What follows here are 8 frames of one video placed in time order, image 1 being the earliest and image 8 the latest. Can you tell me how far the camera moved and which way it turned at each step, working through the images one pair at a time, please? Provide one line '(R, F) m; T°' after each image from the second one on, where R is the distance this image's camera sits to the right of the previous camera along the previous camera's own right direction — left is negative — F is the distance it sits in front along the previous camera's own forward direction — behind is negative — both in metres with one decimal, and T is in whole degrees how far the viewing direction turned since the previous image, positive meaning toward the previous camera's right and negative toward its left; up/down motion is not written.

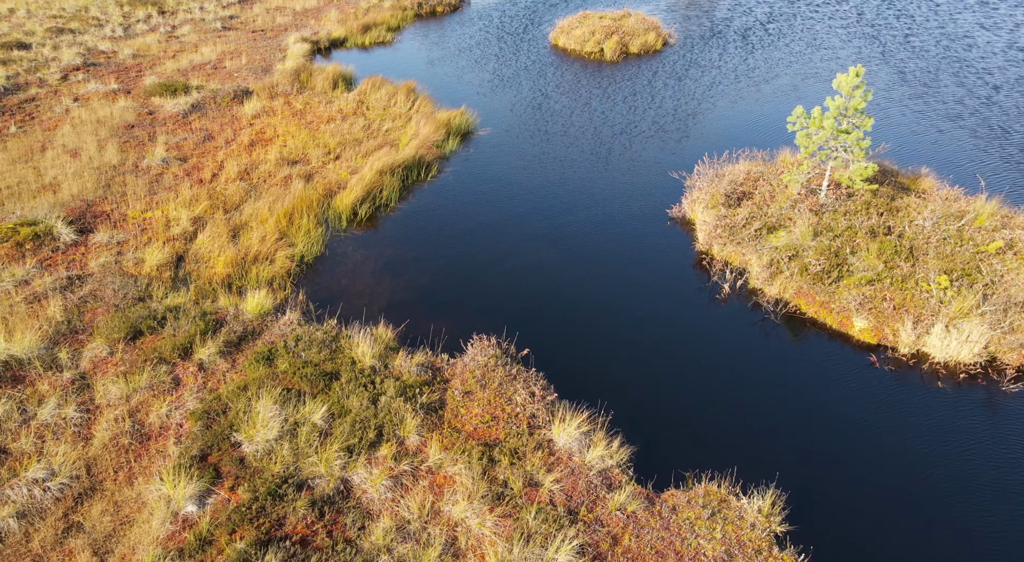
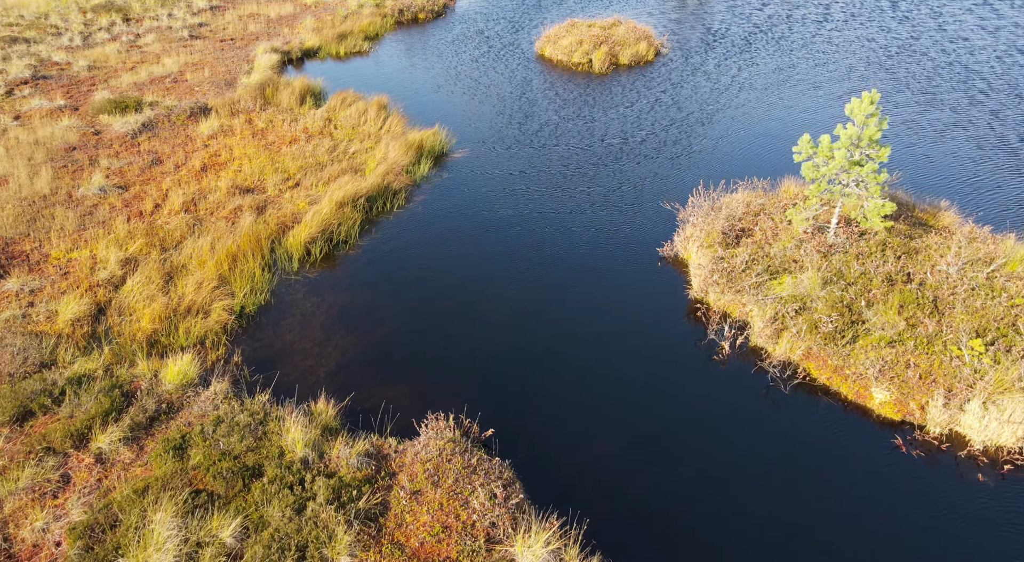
(+0.6, +2.4) m; 0°
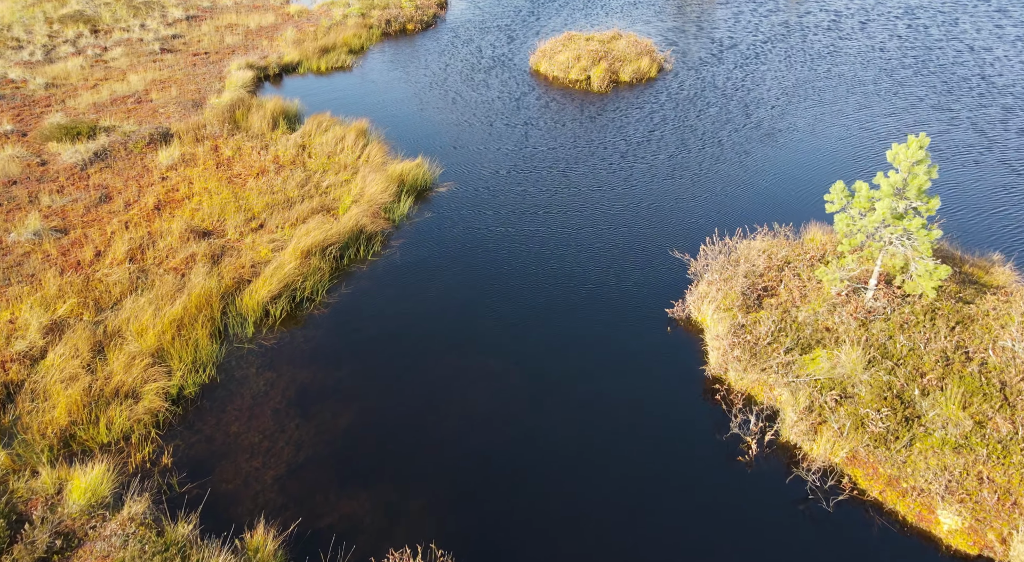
(+0.2, +2.7) m; 0°
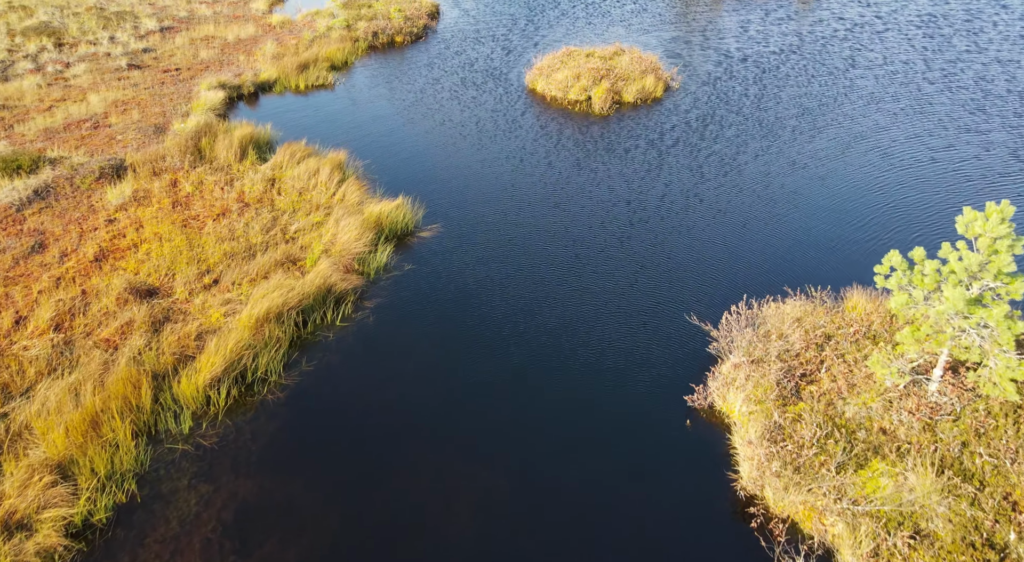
(+0.2, +2.9) m; 0°
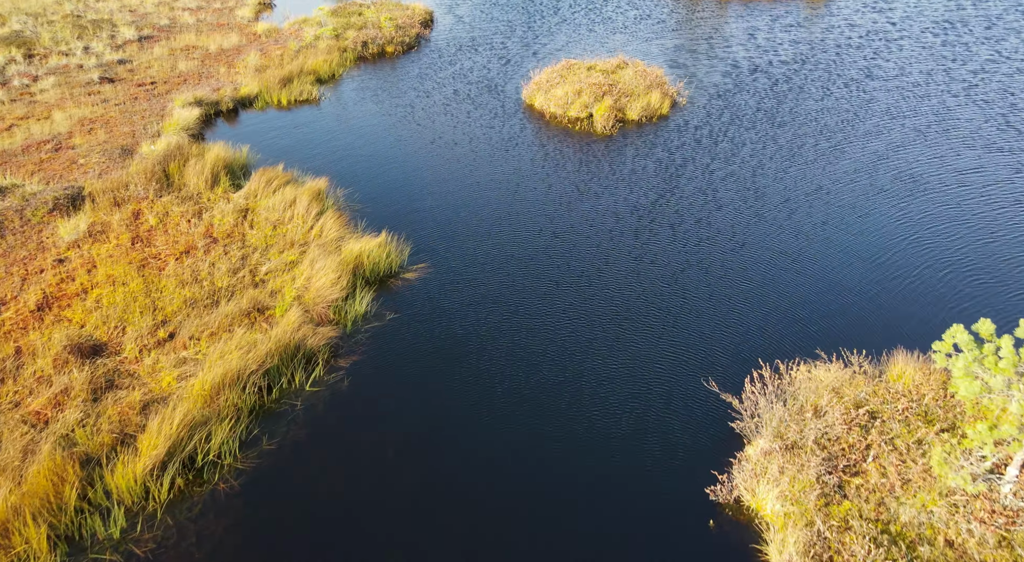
(+0.1, +2.2) m; 0°
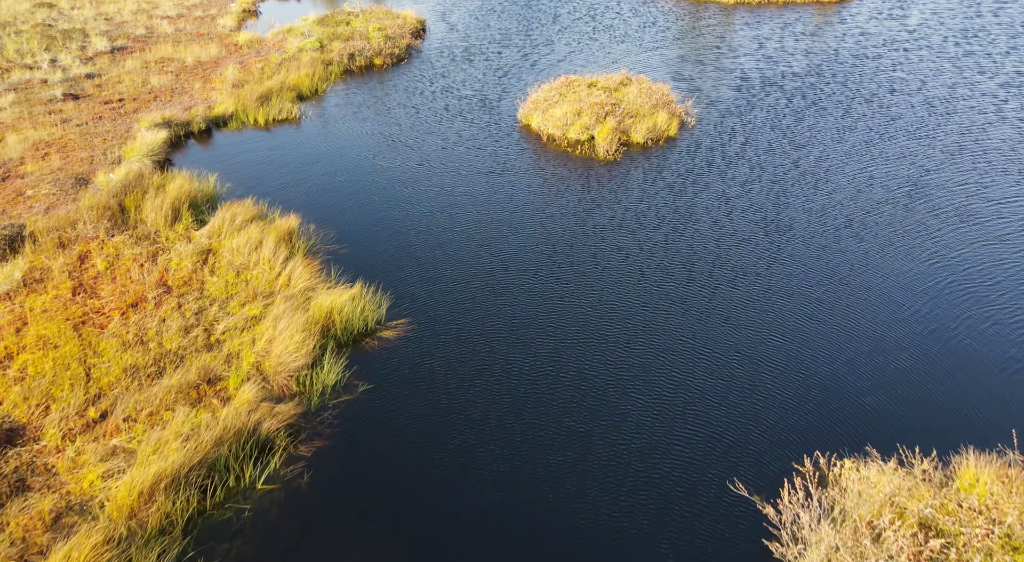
(+0.1, +2.5) m; 0°
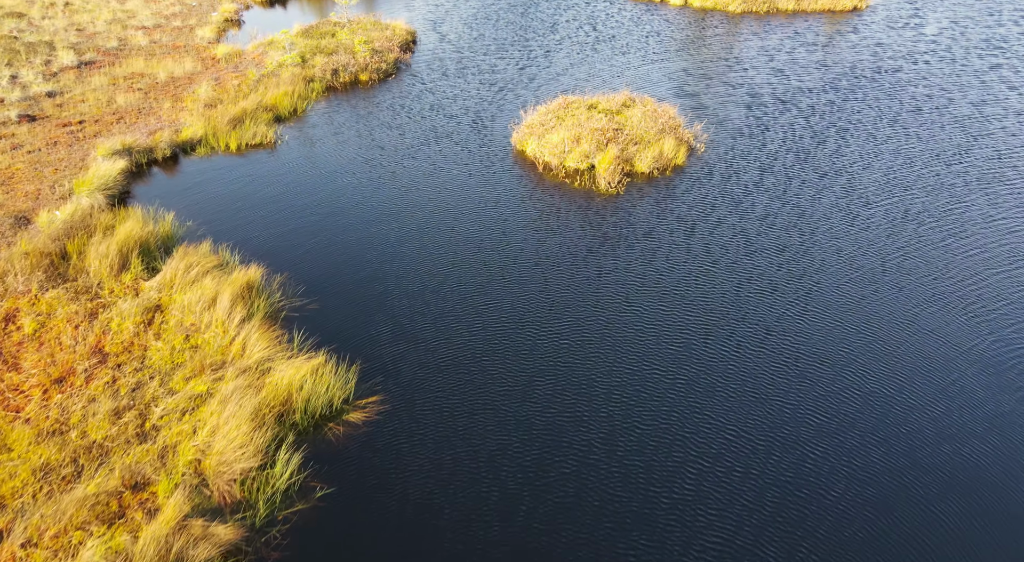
(+0.2, +2.6) m; 0°
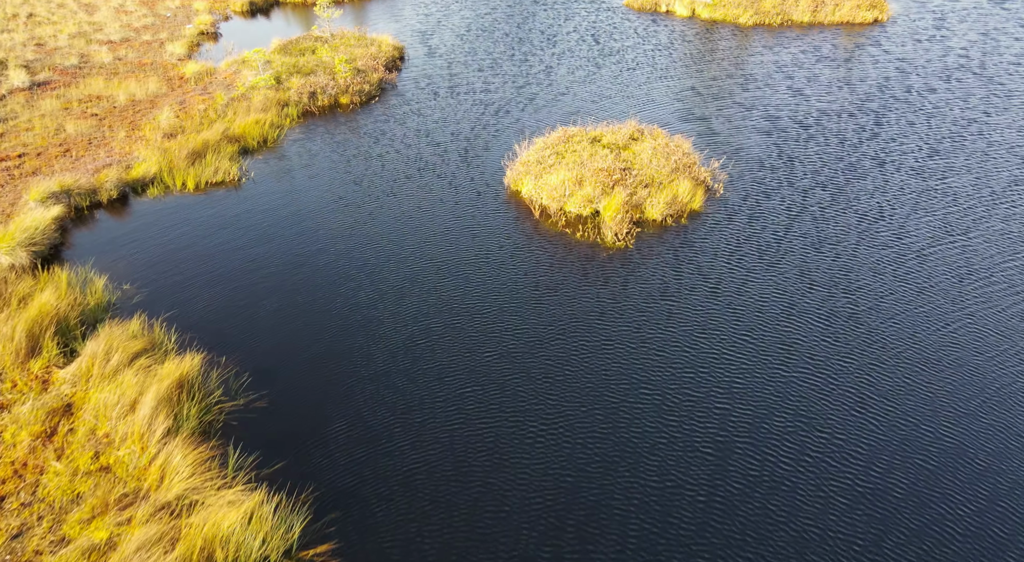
(+0.2, +3.3) m; 0°
